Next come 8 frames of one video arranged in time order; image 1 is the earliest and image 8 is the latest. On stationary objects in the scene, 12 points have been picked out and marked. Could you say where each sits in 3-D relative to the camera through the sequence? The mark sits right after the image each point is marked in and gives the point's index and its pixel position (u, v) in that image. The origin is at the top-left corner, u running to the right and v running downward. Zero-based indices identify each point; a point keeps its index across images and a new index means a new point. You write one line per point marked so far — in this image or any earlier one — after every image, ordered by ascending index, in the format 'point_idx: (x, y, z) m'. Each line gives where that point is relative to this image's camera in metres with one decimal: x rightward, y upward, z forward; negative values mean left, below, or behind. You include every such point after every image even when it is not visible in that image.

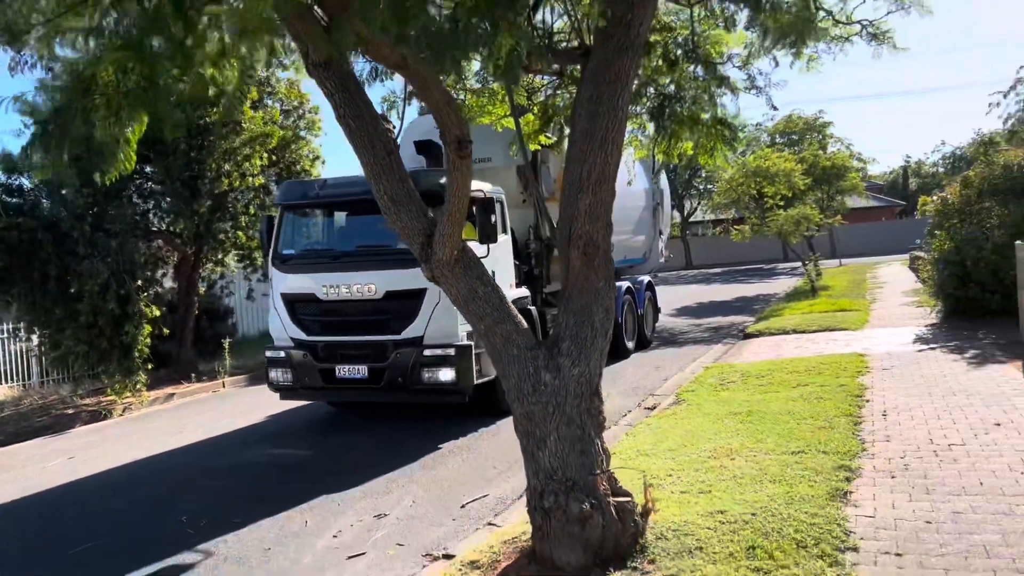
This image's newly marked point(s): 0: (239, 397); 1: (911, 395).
0: (-4.4, -1.8, +14.0) m
1: (+4.0, -1.1, +8.6) m
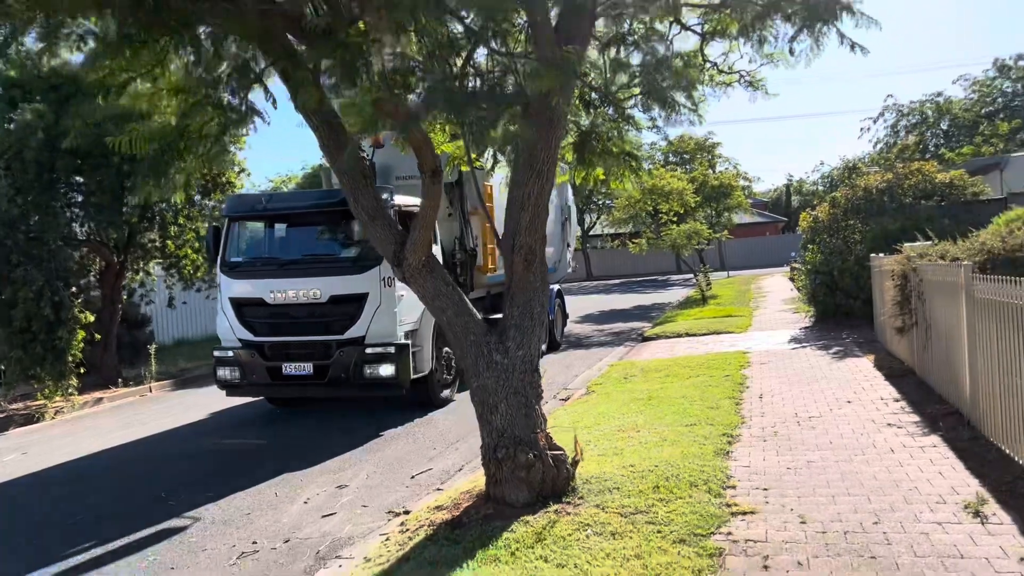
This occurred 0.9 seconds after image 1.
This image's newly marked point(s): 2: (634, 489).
0: (-5.8, -1.9, +14.6) m
1: (+3.2, -1.1, +10.2) m
2: (+0.9, -1.3, +5.8) m
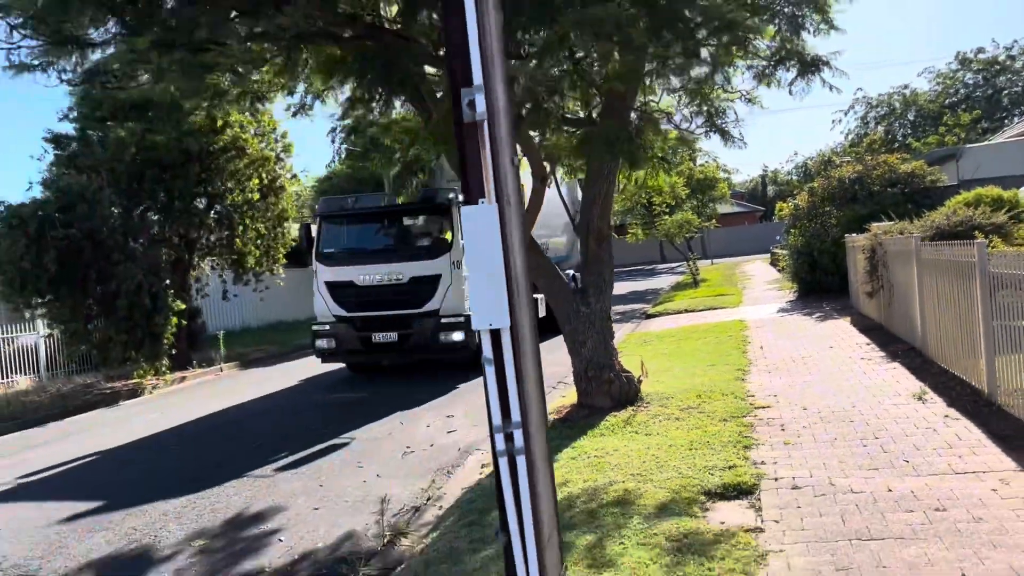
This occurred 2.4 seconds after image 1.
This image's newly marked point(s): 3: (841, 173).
0: (-5.2, -1.7, +16.8) m
1: (+3.9, -0.7, +12.6) m
2: (+1.7, -1.0, +8.2) m
3: (+7.2, +2.5, +18.6) m
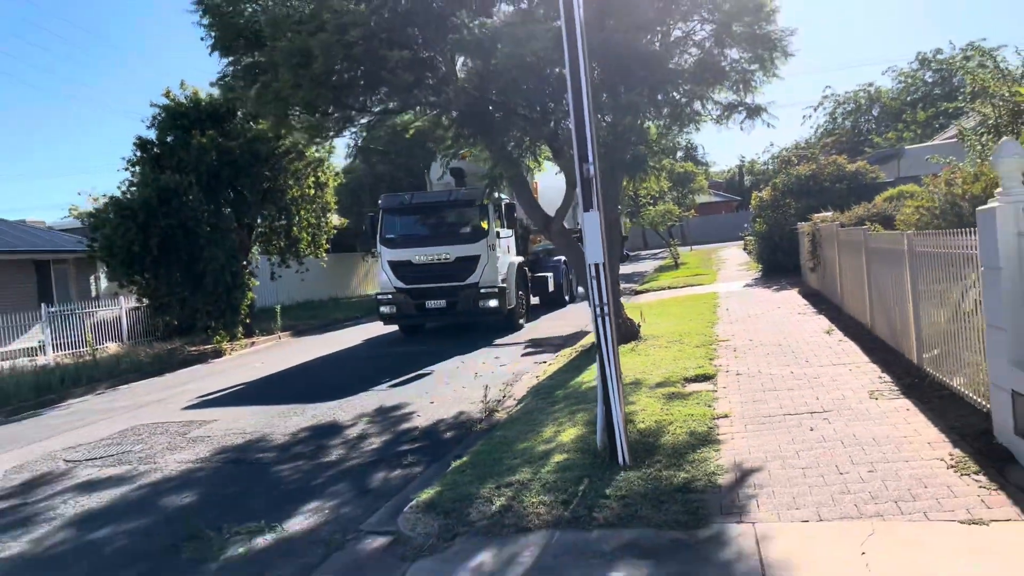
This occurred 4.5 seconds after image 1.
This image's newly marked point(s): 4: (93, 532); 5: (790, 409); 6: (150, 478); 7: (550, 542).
0: (-4.9, -1.3, +20.2) m
1: (+4.3, -0.3, +16.2) m
2: (+2.2, -0.6, +11.7) m
3: (+7.5, +3.0, +22.2) m
4: (-3.0, -1.8, +6.2) m
5: (+2.3, -1.0, +7.2) m
6: (-3.2, -1.7, +7.6) m
7: (+0.2, -1.5, +5.0) m
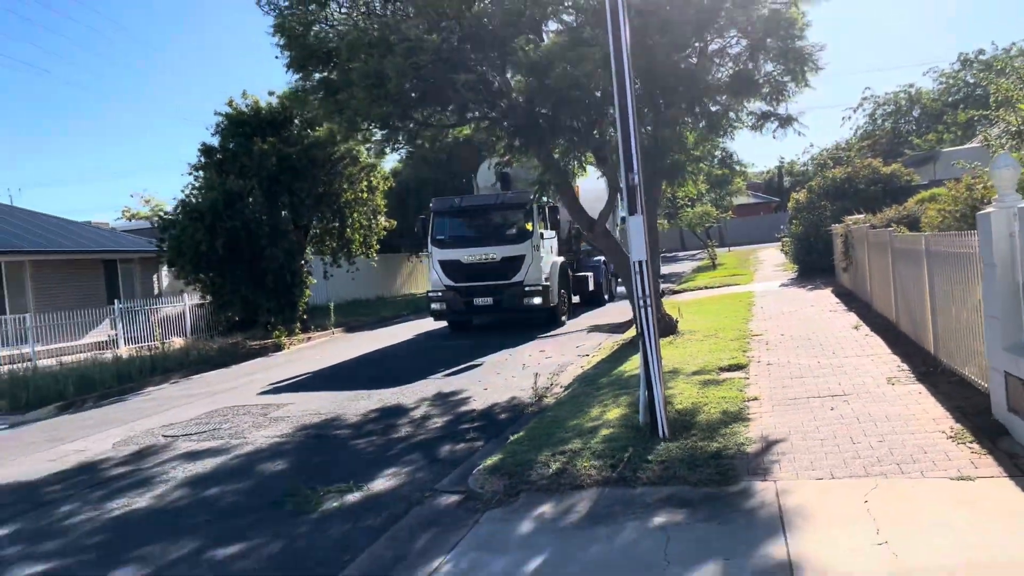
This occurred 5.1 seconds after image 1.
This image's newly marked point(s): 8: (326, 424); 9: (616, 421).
0: (-3.8, -1.2, +21.3) m
1: (+5.2, -0.3, +16.9) m
2: (+2.8, -0.6, +12.5) m
3: (+8.6, +3.0, +22.8) m
4: (-2.6, -1.7, +7.3) m
5: (+2.8, -1.0, +8.0) m
6: (-2.7, -1.6, +8.6) m
7: (+0.6, -1.4, +5.9) m
8: (-2.1, -1.5, +9.6) m
9: (+0.9, -1.2, +7.7) m
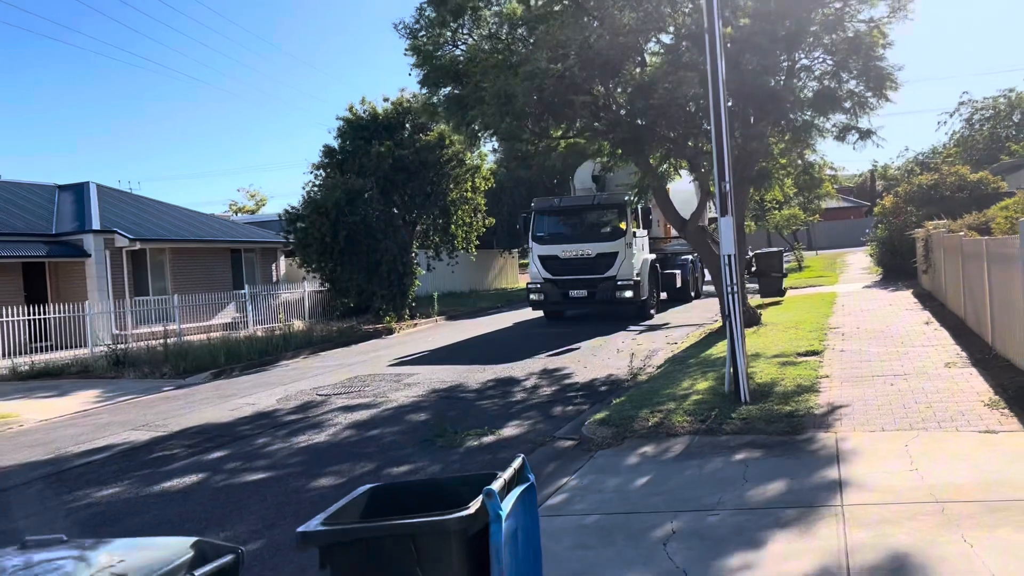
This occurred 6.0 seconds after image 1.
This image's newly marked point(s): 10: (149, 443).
0: (-1.4, -1.0, +23.1) m
1: (+7.2, -0.3, +17.9) m
2: (+4.4, -0.6, +13.7) m
3: (+11.2, +2.9, +23.4) m
4: (-1.5, -1.5, +9.0) m
5: (+3.9, -0.9, +9.2) m
6: (-1.5, -1.4, +10.4) m
7: (+1.6, -1.3, +7.4) m
8: (-0.8, -1.3, +11.4) m
9: (+2.0, -1.1, +9.2) m
10: (-3.9, -1.7, +9.2) m
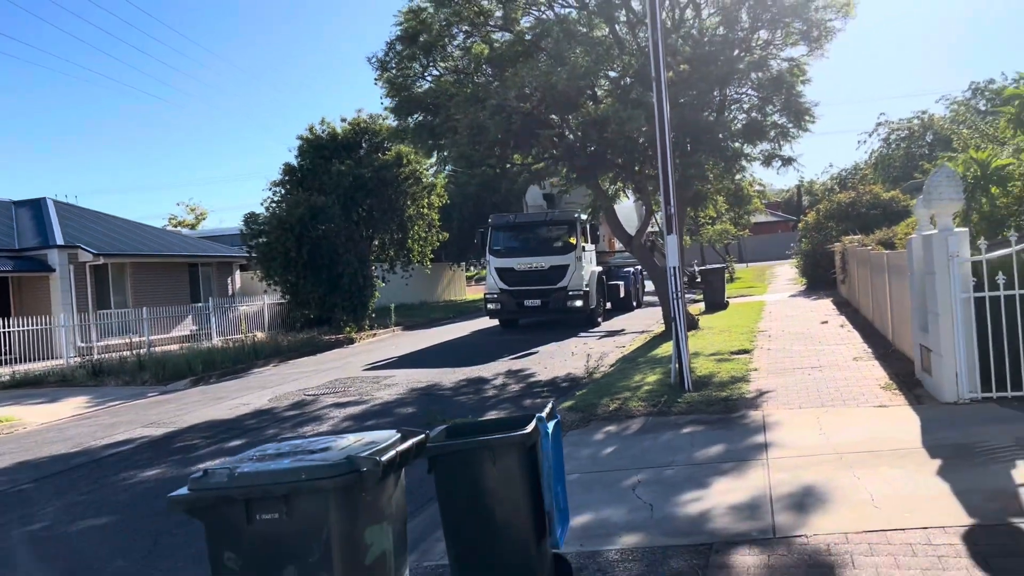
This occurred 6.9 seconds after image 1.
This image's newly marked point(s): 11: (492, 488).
0: (-2.7, -1.3, +24.4) m
1: (+6.2, -0.5, +19.8) m
2: (+3.8, -0.7, +15.5) m
3: (+9.8, +2.7, +25.7) m
4: (-1.8, -1.6, +10.3) m
5: (+3.6, -1.0, +10.9) m
6: (-1.8, -1.6, +11.7) m
7: (+1.4, -1.4, +8.9) m
8: (-1.2, -1.5, +12.7) m
9: (+1.8, -1.2, +10.7) m
10: (-4.2, -1.8, +10.3) m
11: (-0.1, -1.0, +4.1) m
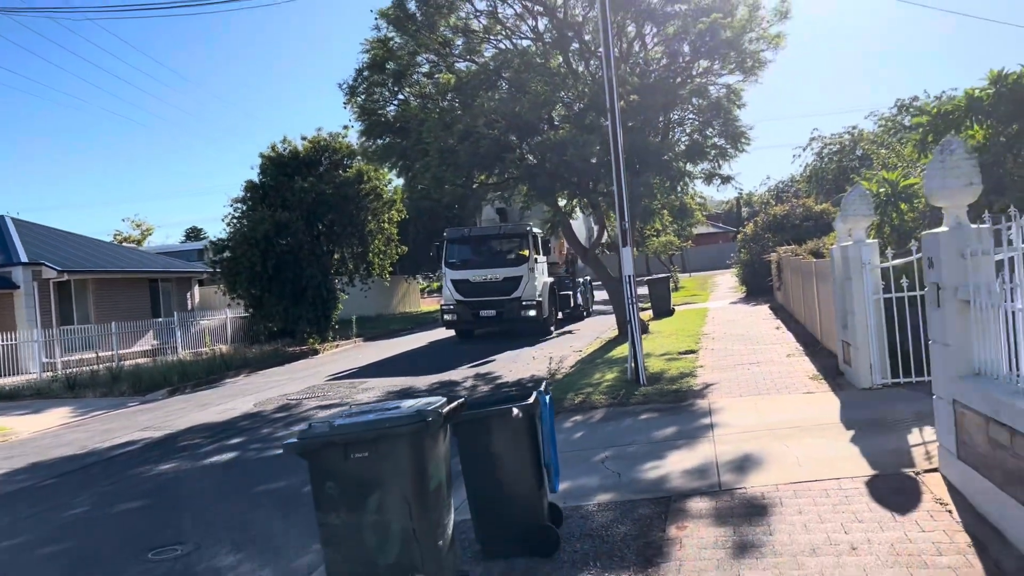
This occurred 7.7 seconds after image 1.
0: (-3.9, -1.7, +25.3) m
1: (+5.3, -0.6, +21.3) m
2: (+3.1, -0.8, +16.8) m
3: (+8.4, +2.5, +27.4) m
4: (-2.1, -1.7, +11.3) m
5: (+3.2, -1.1, +12.3) m
6: (-2.3, -1.7, +12.7) m
7: (+1.1, -1.5, +10.1) m
8: (-1.7, -1.6, +13.7) m
9: (+1.4, -1.3, +12.0) m
10: (-4.5, -2.0, +11.2) m
11: (-0.1, -1.0, +5.3) m
